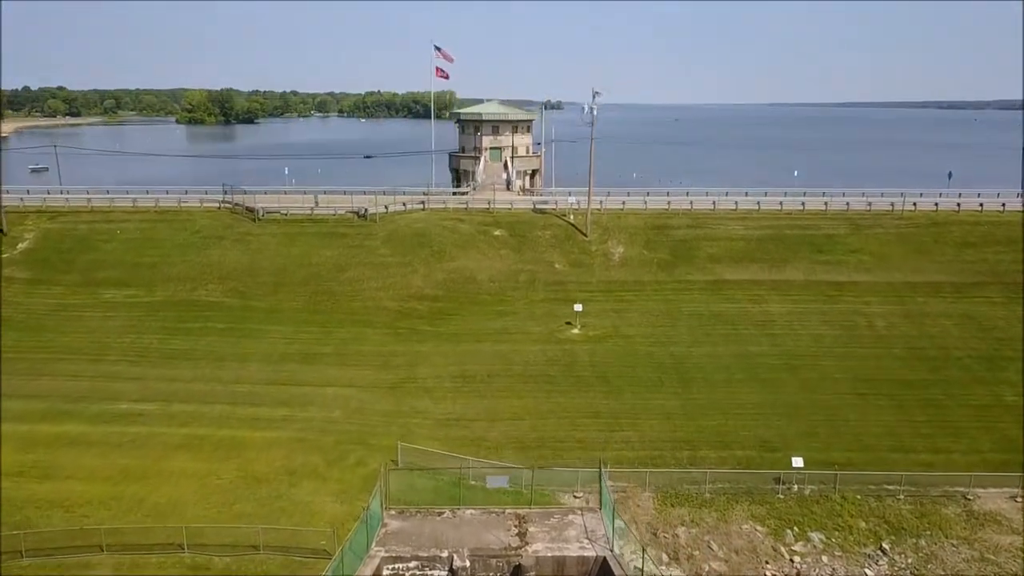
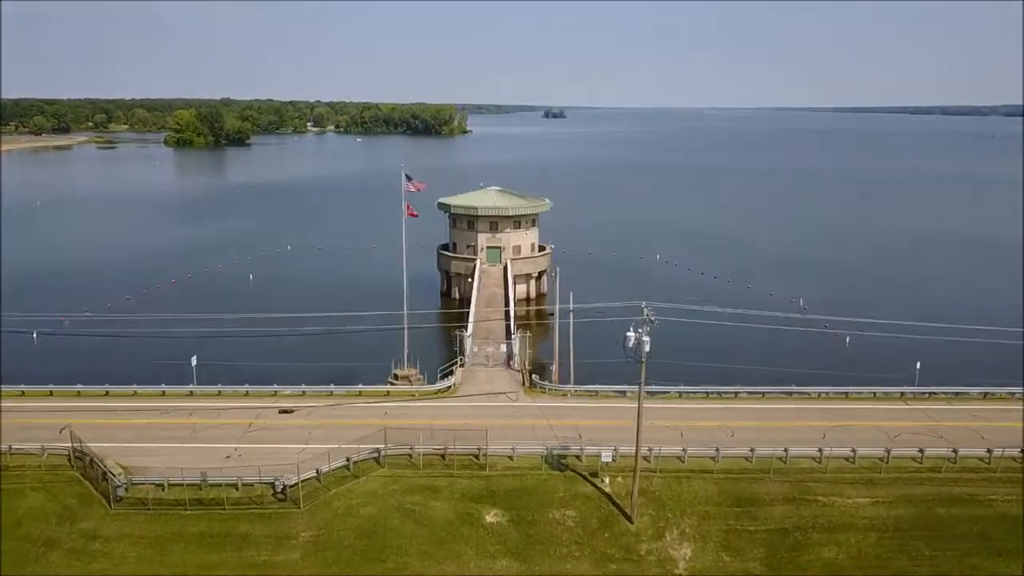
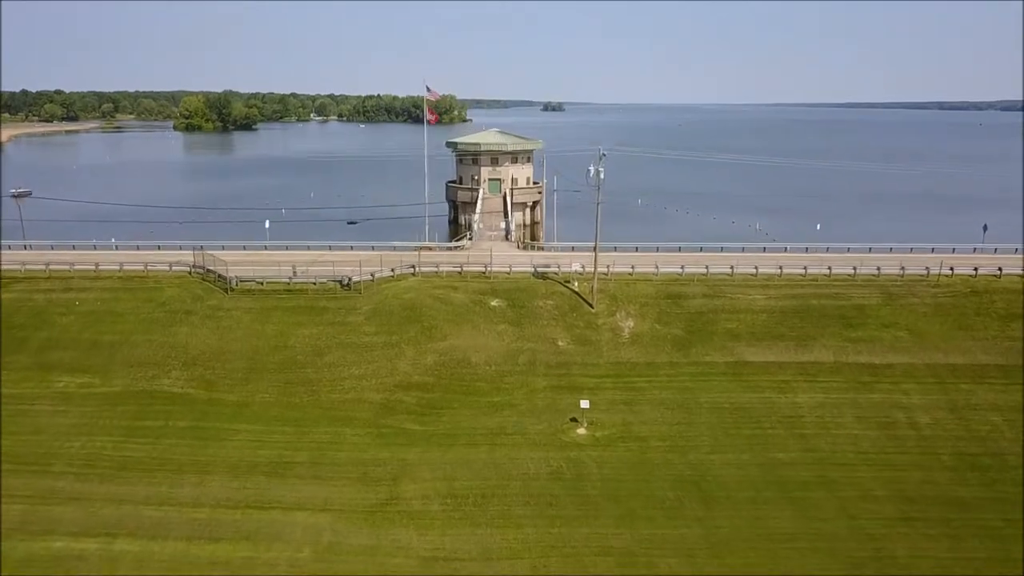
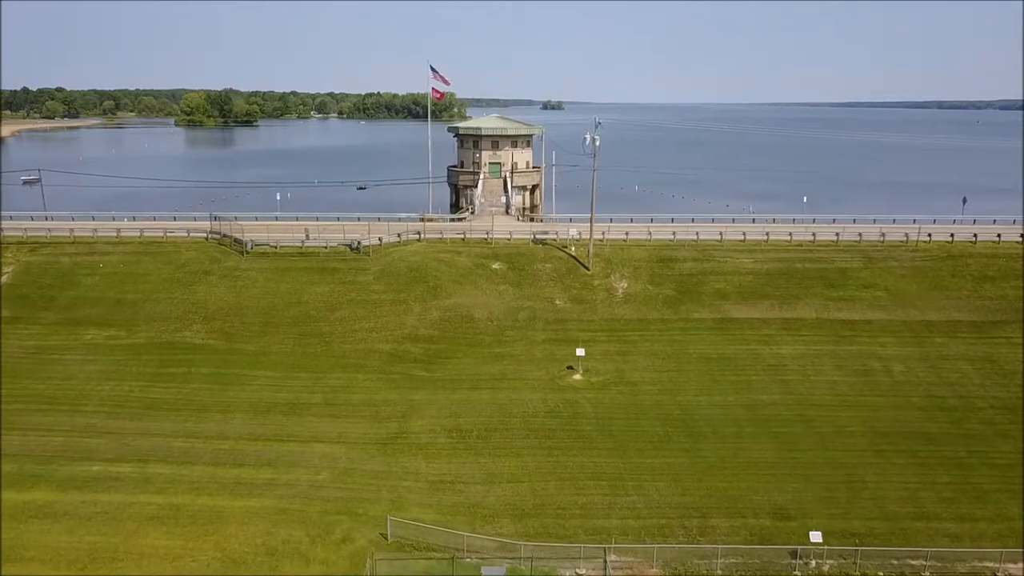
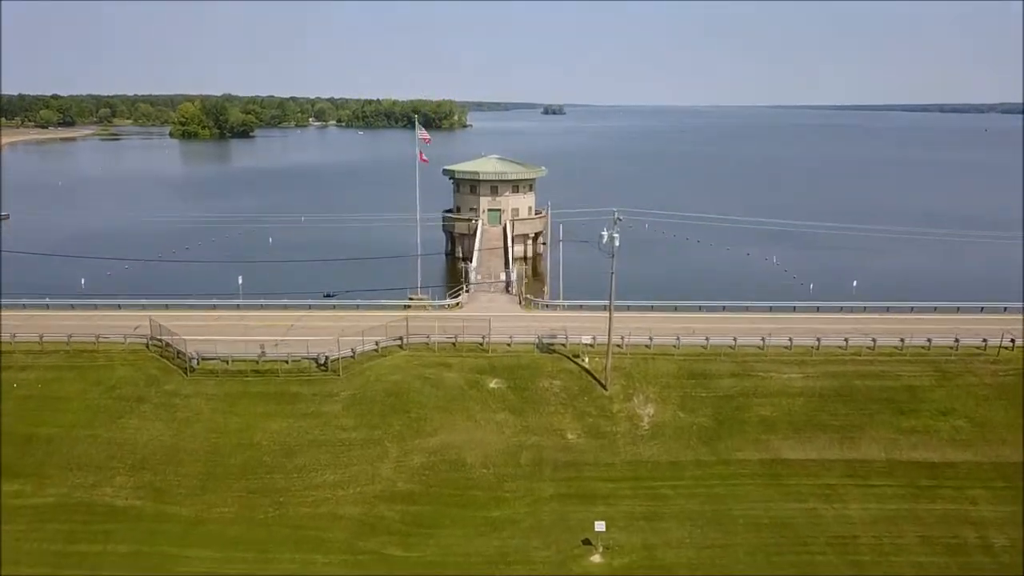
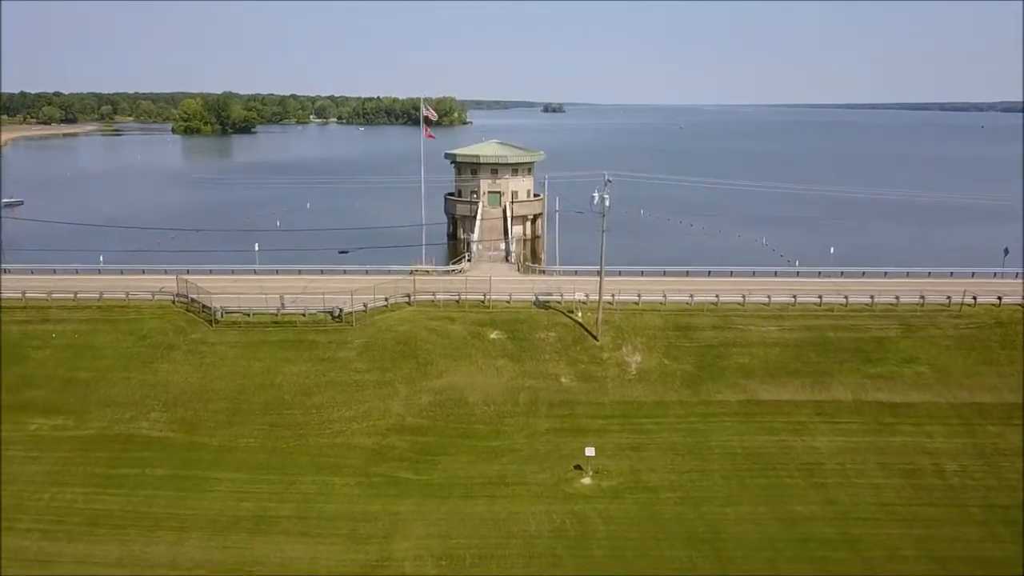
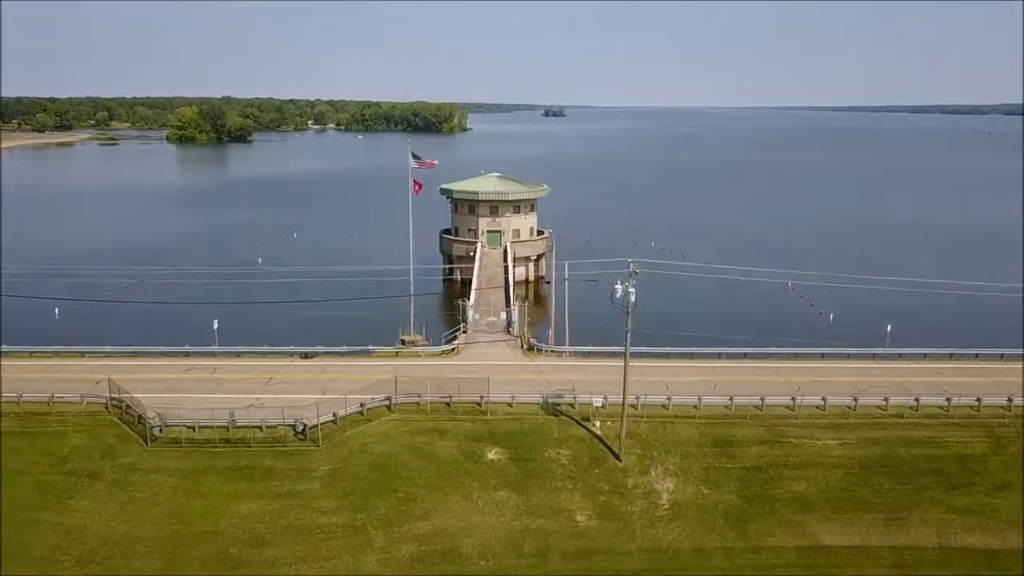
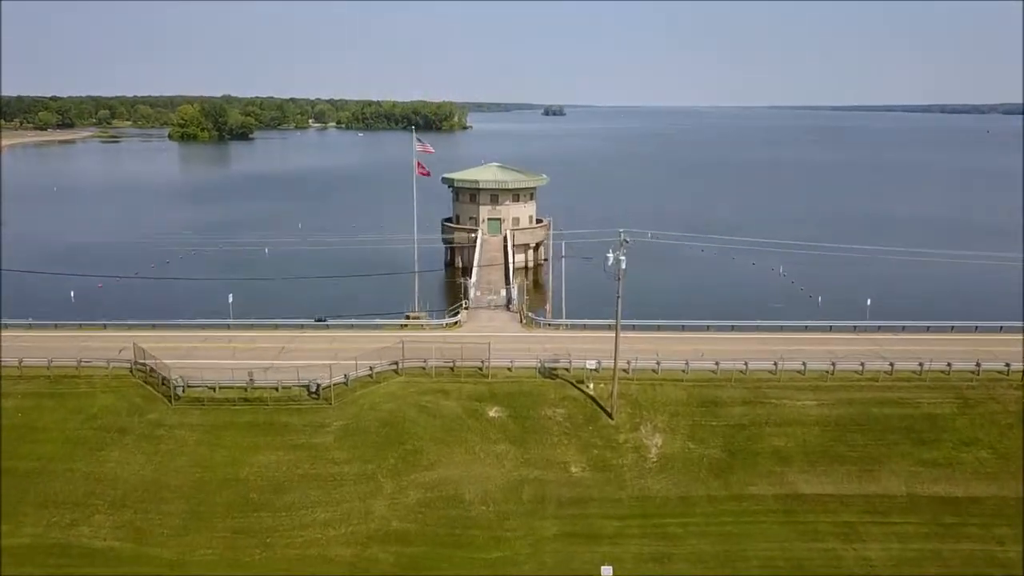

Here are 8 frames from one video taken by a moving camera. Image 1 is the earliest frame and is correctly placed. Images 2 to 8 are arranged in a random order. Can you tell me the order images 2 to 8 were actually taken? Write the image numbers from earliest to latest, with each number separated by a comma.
4, 3, 6, 5, 8, 7, 2
